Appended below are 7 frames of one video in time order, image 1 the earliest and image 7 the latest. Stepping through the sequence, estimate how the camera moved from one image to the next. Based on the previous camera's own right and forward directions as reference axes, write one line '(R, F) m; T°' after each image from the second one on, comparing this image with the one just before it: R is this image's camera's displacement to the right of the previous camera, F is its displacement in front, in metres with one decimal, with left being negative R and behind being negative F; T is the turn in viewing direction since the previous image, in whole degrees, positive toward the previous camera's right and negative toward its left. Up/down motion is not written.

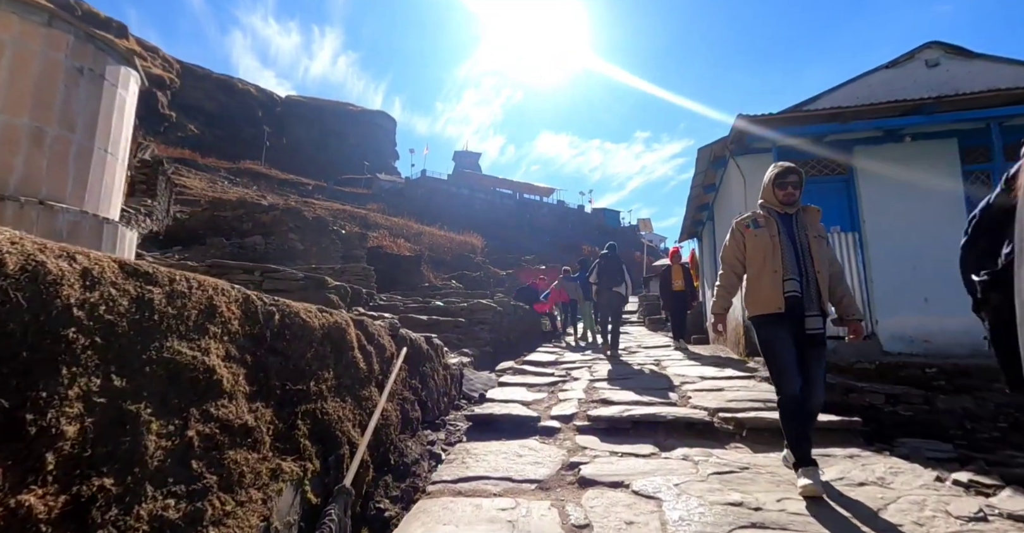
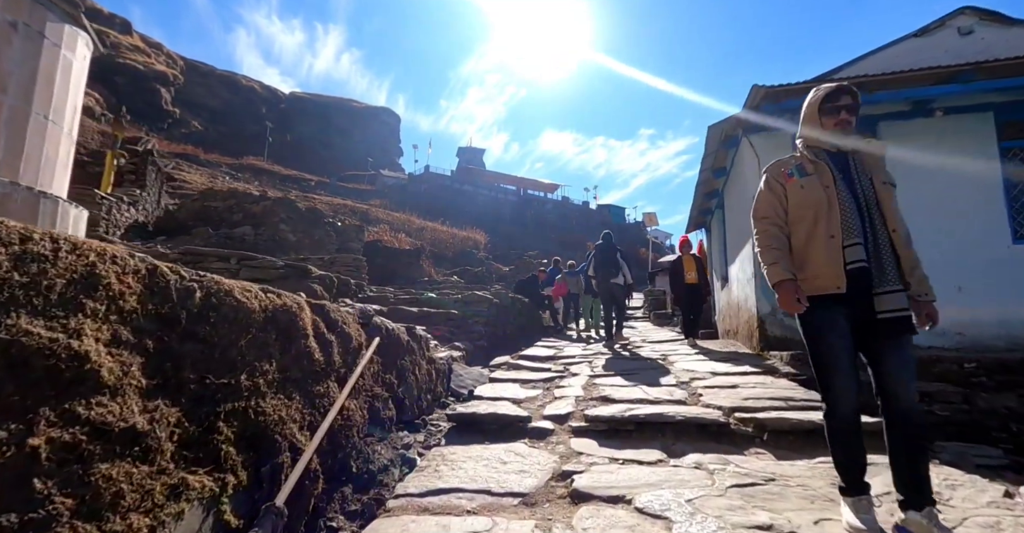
(+0.1, +0.4) m; -1°
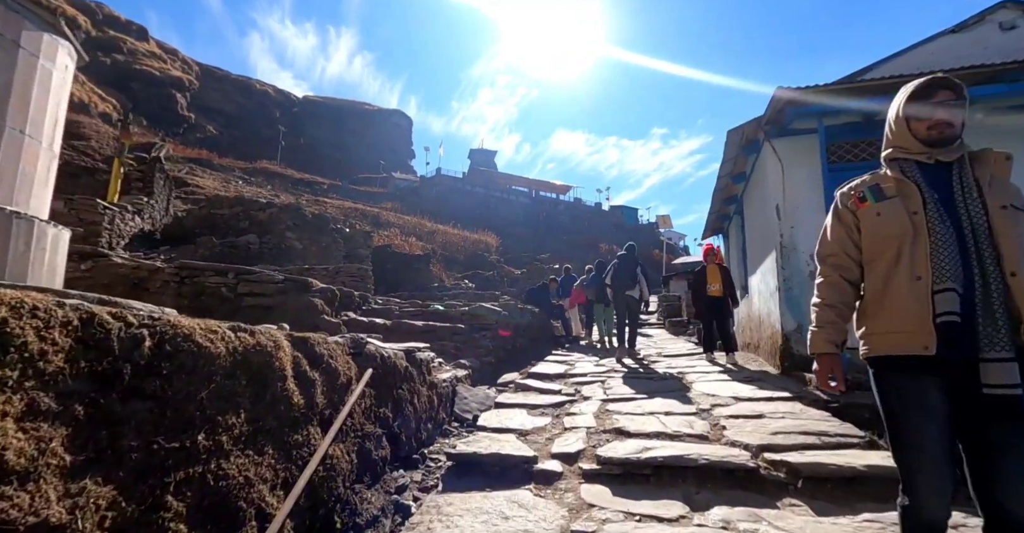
(0.0, +0.3) m; -1°
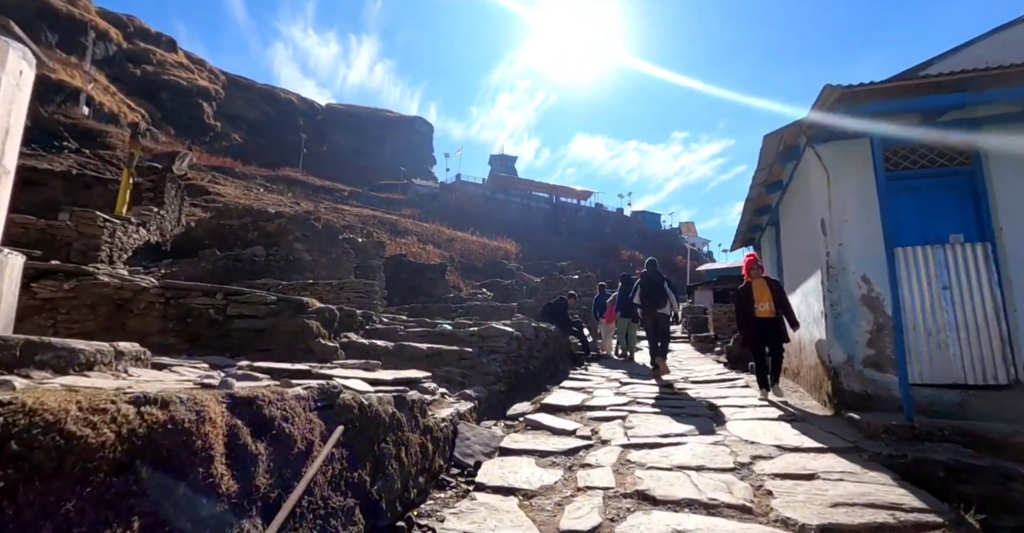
(+0.1, +0.5) m; -2°
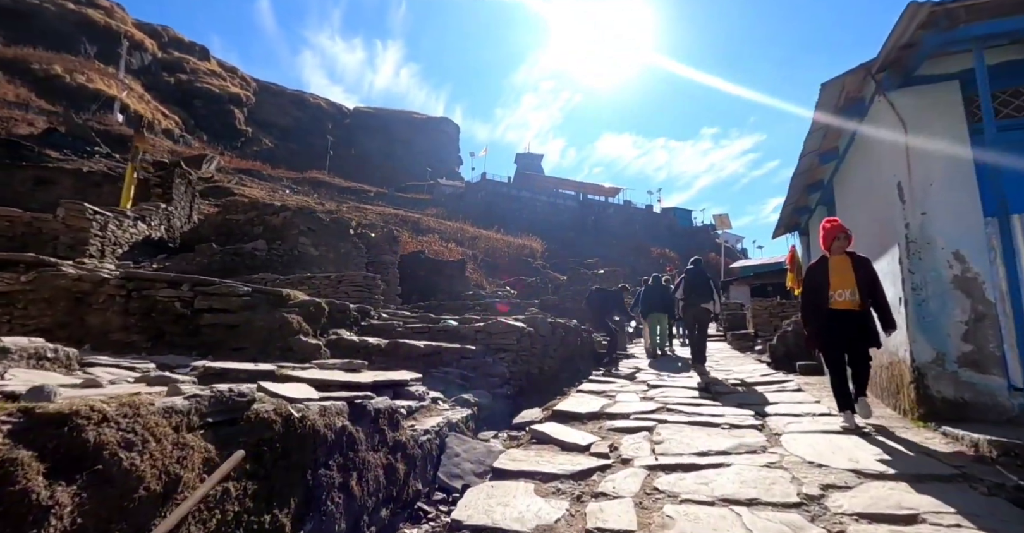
(+0.2, +0.8) m; -3°
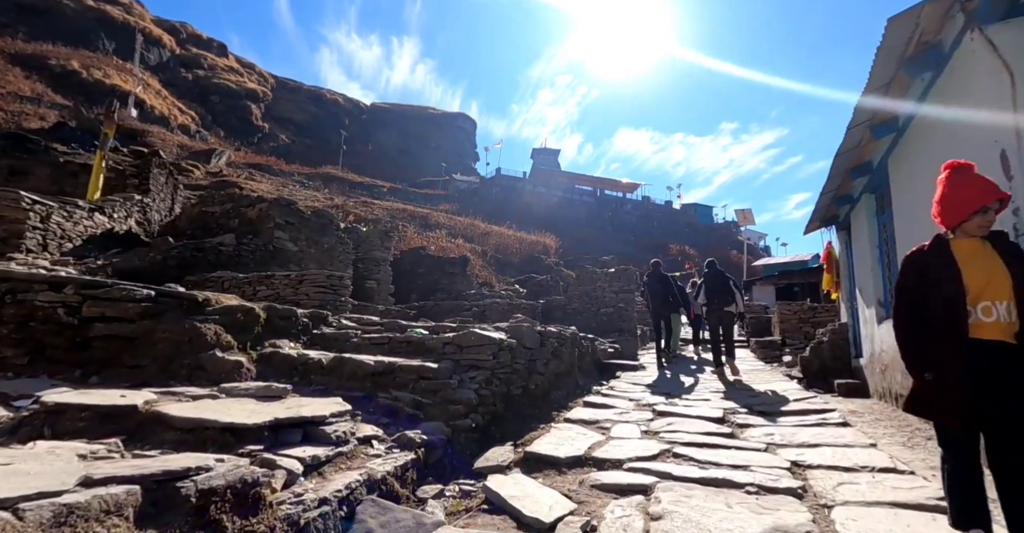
(+0.4, +1.0) m; -2°
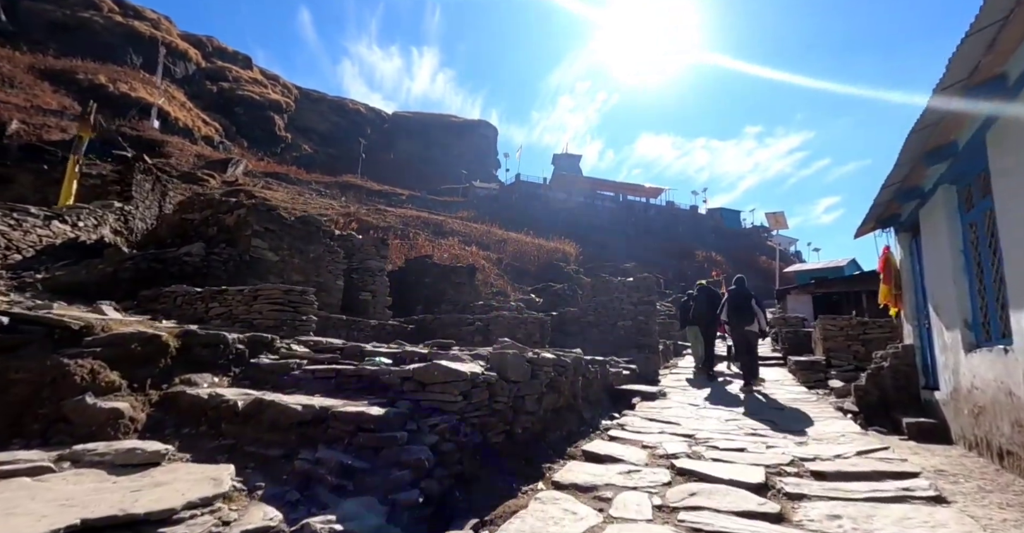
(+0.4, +1.0) m; -3°
